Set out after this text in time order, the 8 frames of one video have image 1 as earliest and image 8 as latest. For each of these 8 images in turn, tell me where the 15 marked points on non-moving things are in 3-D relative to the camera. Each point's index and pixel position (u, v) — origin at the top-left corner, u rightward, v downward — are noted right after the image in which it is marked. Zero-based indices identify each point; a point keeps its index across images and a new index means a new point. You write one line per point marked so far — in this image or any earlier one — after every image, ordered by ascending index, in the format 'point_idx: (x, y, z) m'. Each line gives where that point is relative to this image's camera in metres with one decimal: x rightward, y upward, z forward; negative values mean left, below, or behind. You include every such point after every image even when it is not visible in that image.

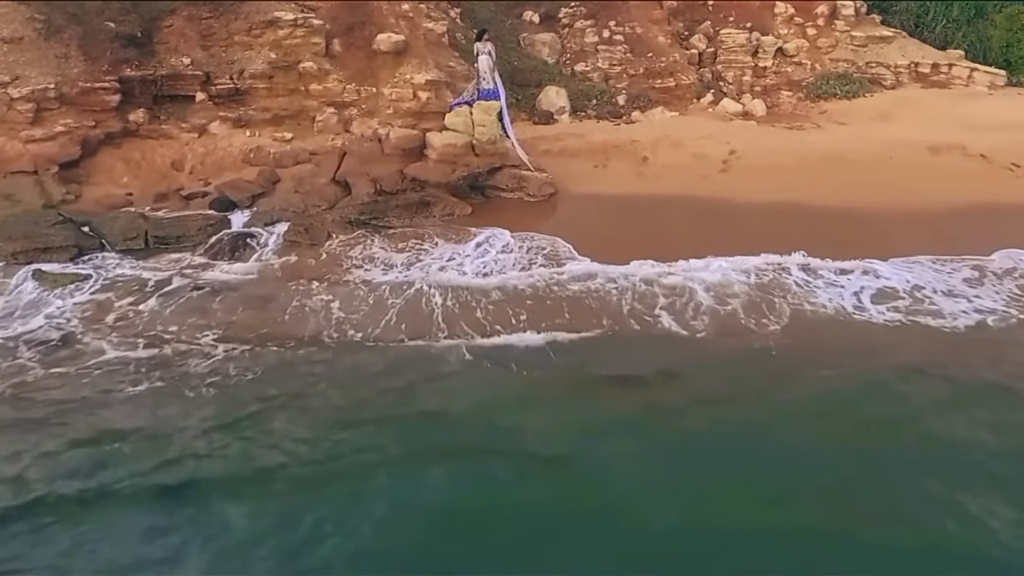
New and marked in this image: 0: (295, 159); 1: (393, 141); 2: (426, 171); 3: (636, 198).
0: (-3.4, +2.0, +12.3) m
1: (-1.7, +2.1, +11.0) m
2: (-1.2, +1.6, +10.9) m
3: (+1.8, +1.3, +11.3) m
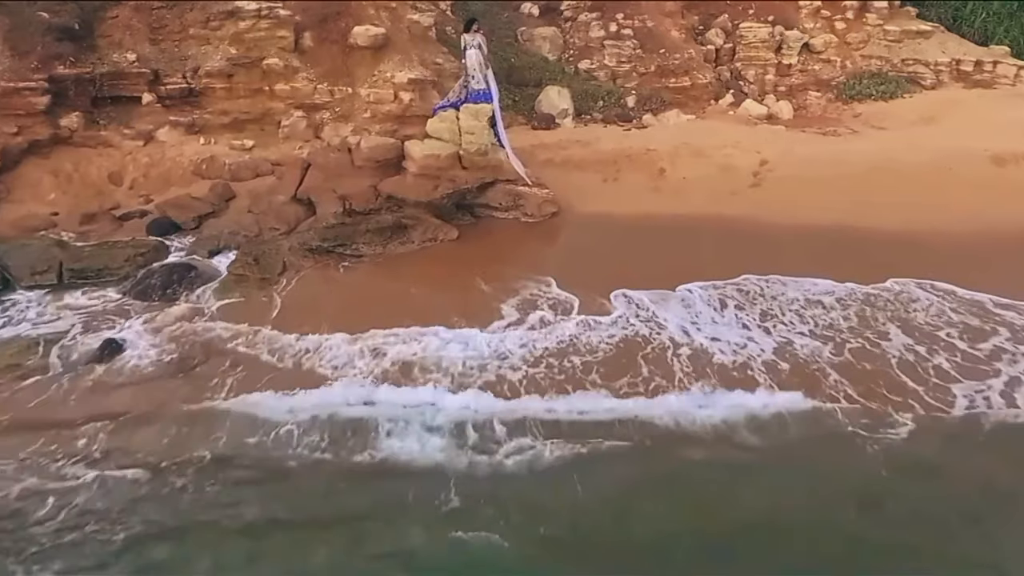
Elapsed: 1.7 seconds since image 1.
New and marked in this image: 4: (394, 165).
0: (-3.5, +1.6, +10.6) m
1: (-1.7, +1.6, +9.2) m
2: (-1.3, +1.2, +9.1) m
3: (+1.7, +0.9, +9.6) m
4: (-1.4, +1.5, +9.4) m
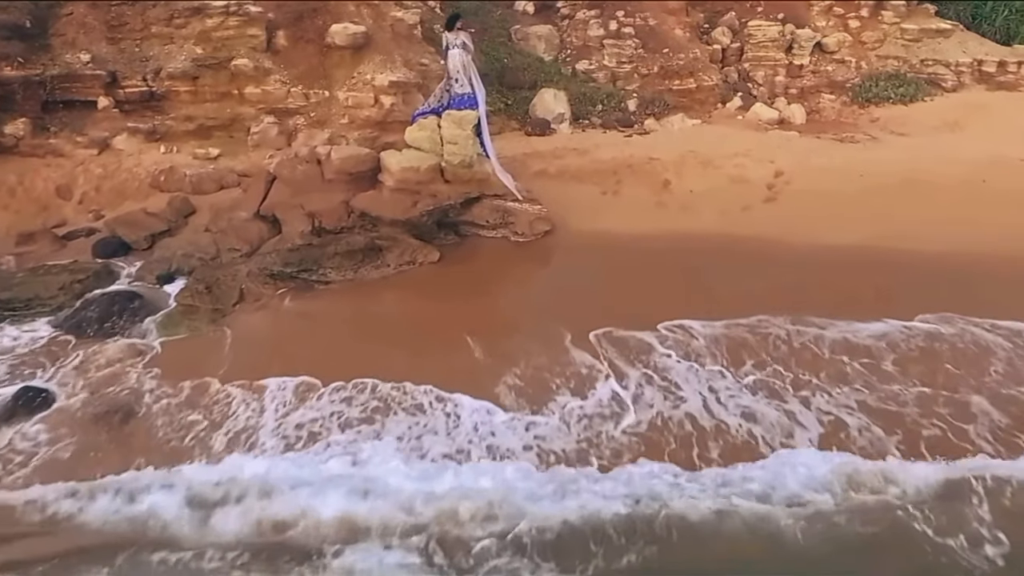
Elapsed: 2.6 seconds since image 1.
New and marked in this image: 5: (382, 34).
0: (-3.6, +1.3, +9.6) m
1: (-1.9, +1.3, +8.3) m
2: (-1.4, +0.9, +8.2) m
3: (+1.6, +0.6, +8.6) m
4: (-1.5, +1.2, +8.4) m
5: (-1.9, +3.7, +11.4) m
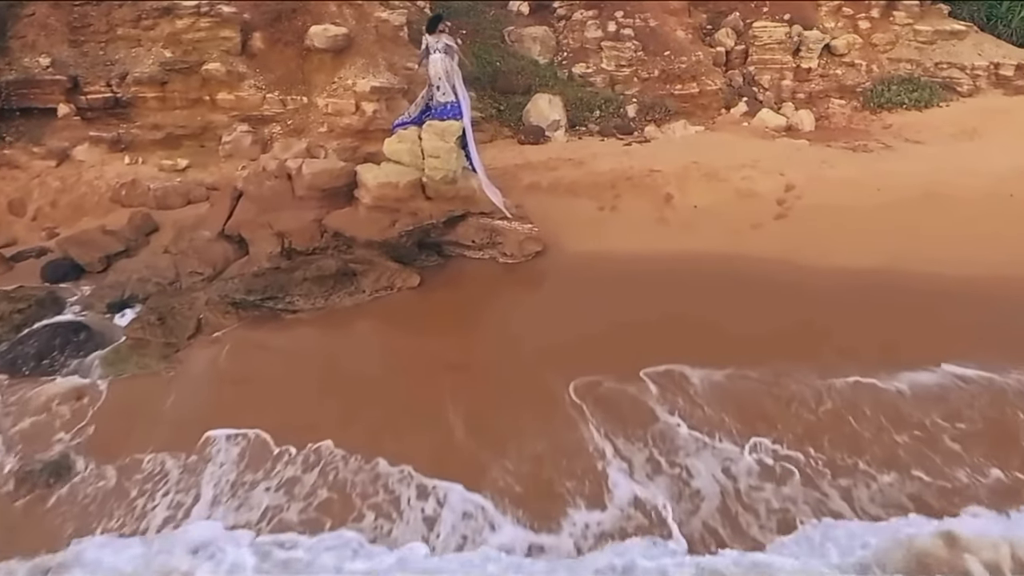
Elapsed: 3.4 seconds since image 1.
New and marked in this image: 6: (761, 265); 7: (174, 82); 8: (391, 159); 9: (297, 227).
0: (-3.7, +1.0, +8.9) m
1: (-2.0, +1.1, +7.6) m
2: (-1.5, +0.6, +7.5) m
3: (+1.5, +0.3, +7.9) m
4: (-1.7, +0.9, +7.7) m
5: (-2.0, +3.5, +10.7) m
6: (+2.5, +0.2, +7.8) m
7: (-4.3, +2.6, +9.9) m
8: (-1.2, +1.3, +7.6) m
9: (-2.1, +0.6, +7.5) m
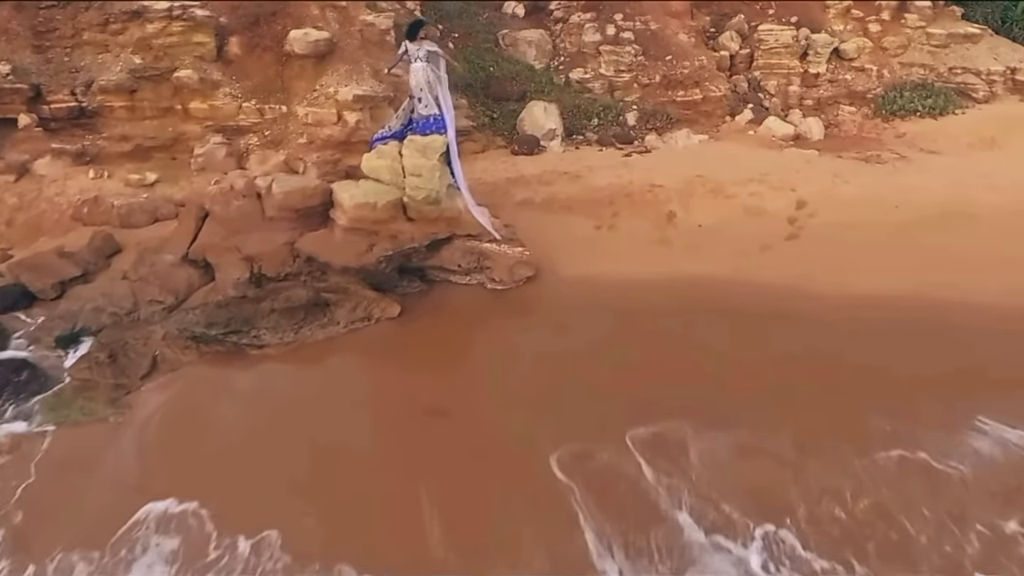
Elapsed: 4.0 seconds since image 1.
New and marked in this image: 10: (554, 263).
0: (-3.8, +0.8, +8.3) m
1: (-2.1, +0.8, +7.0) m
2: (-1.6, +0.4, +6.9) m
3: (+1.4, +0.1, +7.3) m
4: (-1.8, +0.7, +7.1) m
5: (-2.1, +3.2, +10.1) m
6: (+2.4, 0.0, +7.2) m
7: (-4.4, +2.4, +9.3) m
8: (-1.3, +1.0, +7.0) m
9: (-2.2, +0.3, +6.9) m
10: (+0.4, +0.3, +7.5) m
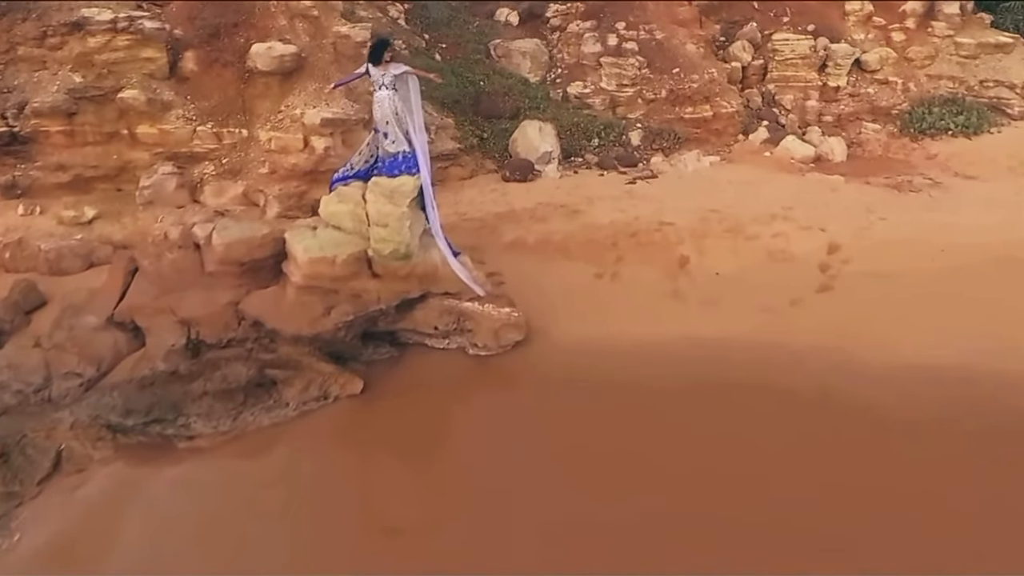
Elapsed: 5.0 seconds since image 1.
0: (-3.9, +0.3, +7.2) m
1: (-2.2, +0.3, +5.9) m
2: (-1.7, -0.1, +5.8) m
3: (+1.3, -0.5, +6.2) m
4: (-1.9, +0.1, +6.0) m
5: (-2.2, +2.7, +9.0) m
6: (+2.3, -0.6, +6.1) m
7: (-4.5, +1.8, +8.2) m
8: (-1.4, +0.5, +5.9) m
9: (-2.3, -0.2, +5.8) m
10: (+0.3, -0.3, +6.5) m
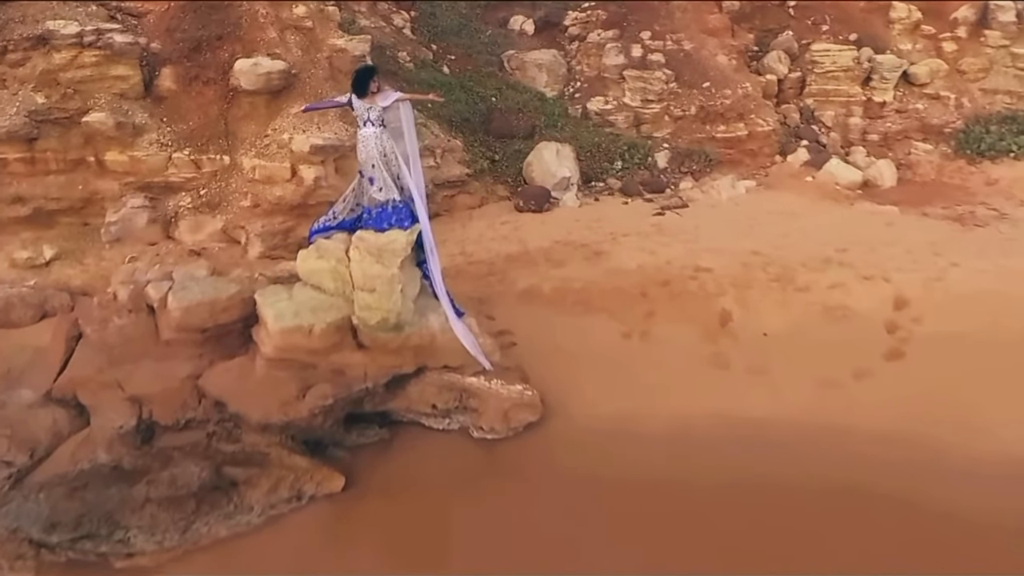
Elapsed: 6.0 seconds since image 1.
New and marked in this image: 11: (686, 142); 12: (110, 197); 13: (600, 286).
0: (-3.8, -0.2, +6.3) m
1: (-2.1, -0.2, +4.9) m
2: (-1.7, -0.6, +4.8) m
3: (+1.4, -0.9, +5.2) m
4: (-1.8, -0.3, +5.1) m
5: (-2.1, +2.2, +8.0) m
6: (+2.4, -1.0, +5.1) m
7: (-4.4, +1.4, +7.3) m
8: (-1.3, 0.0, +5.0) m
9: (-2.2, -0.6, +4.8) m
10: (+0.4, -0.7, +5.5) m
11: (+2.2, +1.8, +9.7) m
12: (-3.8, +0.9, +7.4) m
13: (+0.7, 0.0, +6.5) m
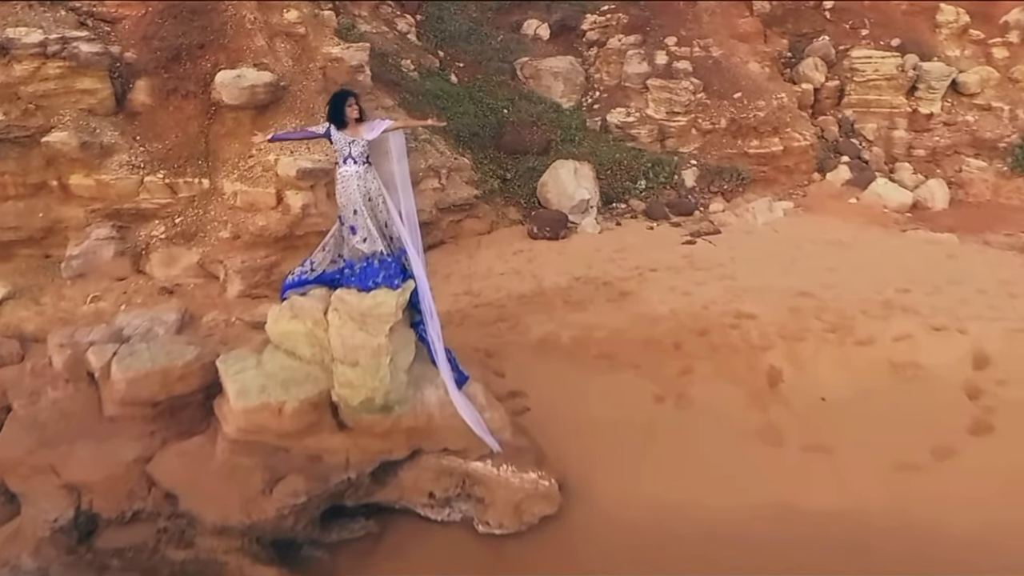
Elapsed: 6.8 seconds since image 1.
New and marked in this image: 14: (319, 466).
0: (-3.7, -0.5, +5.5) m
1: (-2.0, -0.5, +4.1) m
2: (-1.6, -0.9, +4.0) m
3: (+1.4, -1.3, +4.3) m
4: (-1.7, -0.7, +4.2) m
5: (-1.9, +1.9, +7.2) m
6: (+2.4, -1.4, +4.2) m
7: (-4.3, +1.1, +6.5) m
8: (-1.2, -0.3, +4.1) m
9: (-2.1, -1.0, +4.0) m
10: (+0.5, -1.1, +4.6) m
11: (+2.3, +1.4, +8.8) m
12: (-3.7, +0.5, +6.6) m
13: (+0.8, -0.3, +5.6) m
14: (-1.0, -0.9, +4.0) m
